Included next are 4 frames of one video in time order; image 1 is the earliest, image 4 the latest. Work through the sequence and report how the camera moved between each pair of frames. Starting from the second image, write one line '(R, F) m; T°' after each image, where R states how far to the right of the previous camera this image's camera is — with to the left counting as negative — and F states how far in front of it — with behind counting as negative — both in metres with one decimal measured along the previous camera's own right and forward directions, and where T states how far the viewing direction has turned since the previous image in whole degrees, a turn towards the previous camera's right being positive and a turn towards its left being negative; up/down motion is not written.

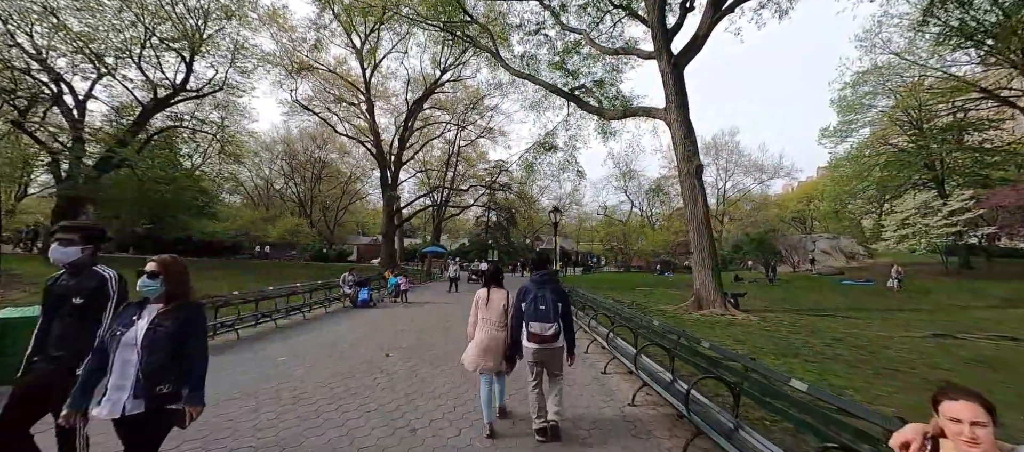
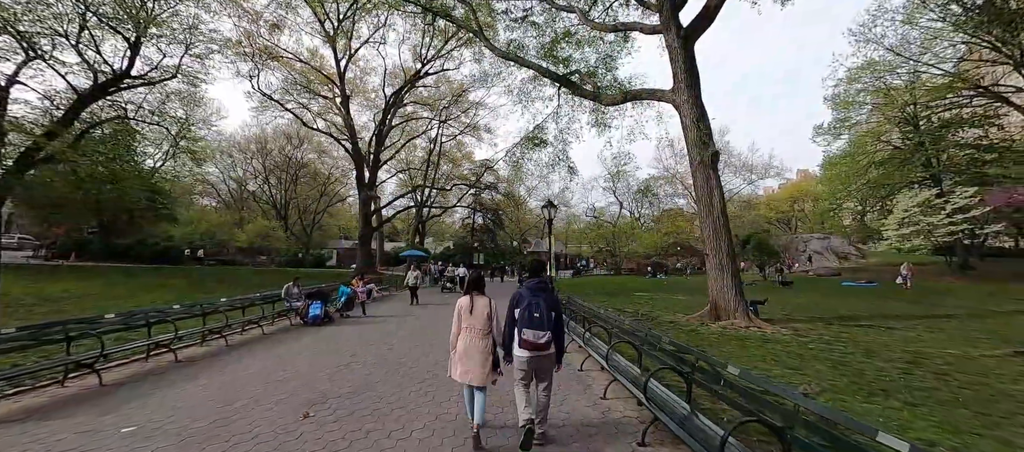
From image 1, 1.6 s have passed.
(0.0, +1.4) m; +2°
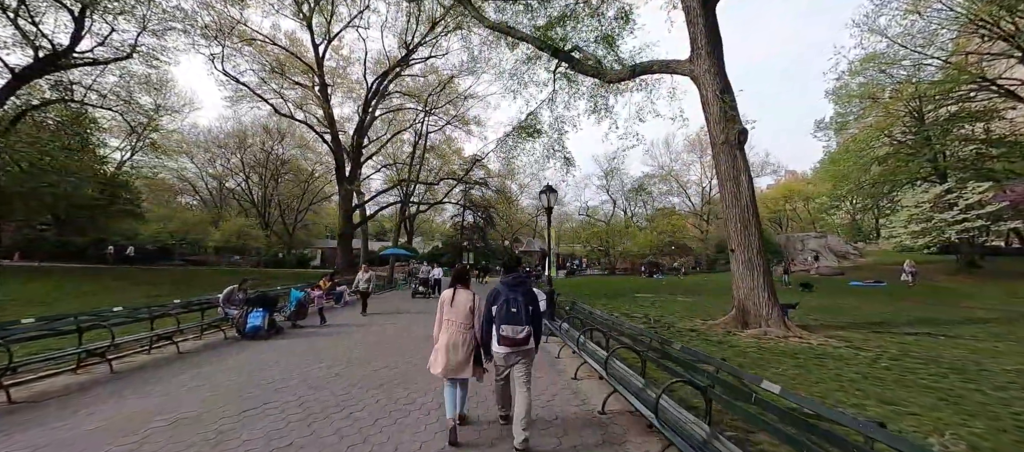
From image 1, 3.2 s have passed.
(0.0, +1.3) m; +1°
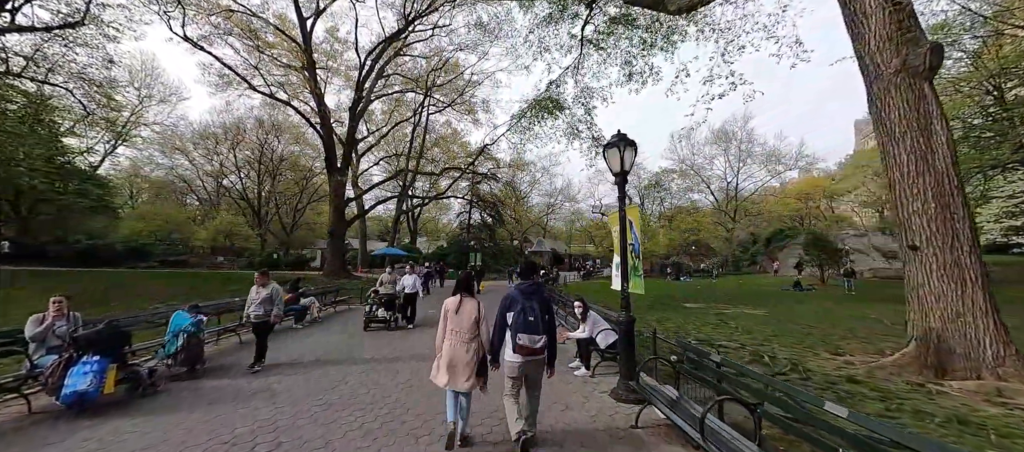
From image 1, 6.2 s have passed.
(-0.3, +2.6) m; -1°
